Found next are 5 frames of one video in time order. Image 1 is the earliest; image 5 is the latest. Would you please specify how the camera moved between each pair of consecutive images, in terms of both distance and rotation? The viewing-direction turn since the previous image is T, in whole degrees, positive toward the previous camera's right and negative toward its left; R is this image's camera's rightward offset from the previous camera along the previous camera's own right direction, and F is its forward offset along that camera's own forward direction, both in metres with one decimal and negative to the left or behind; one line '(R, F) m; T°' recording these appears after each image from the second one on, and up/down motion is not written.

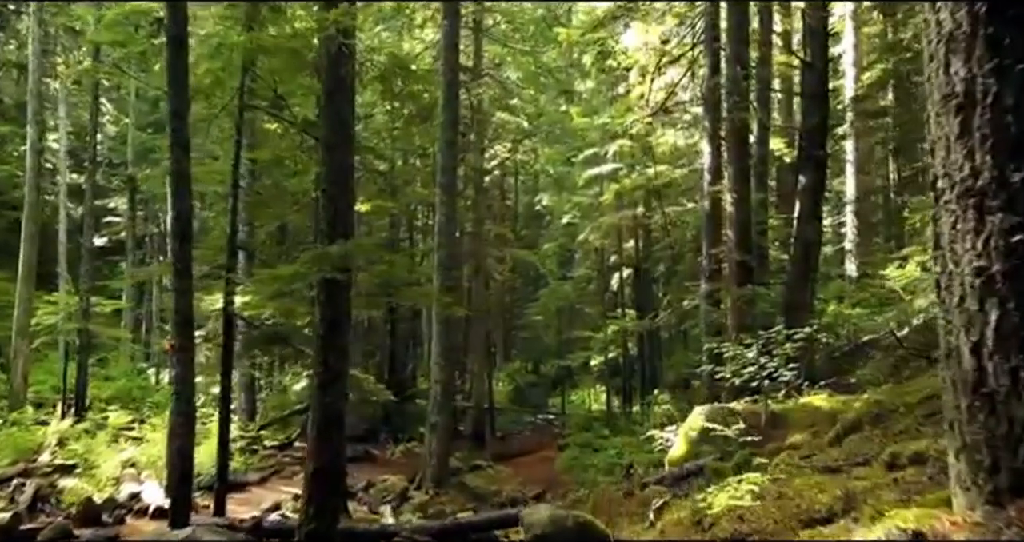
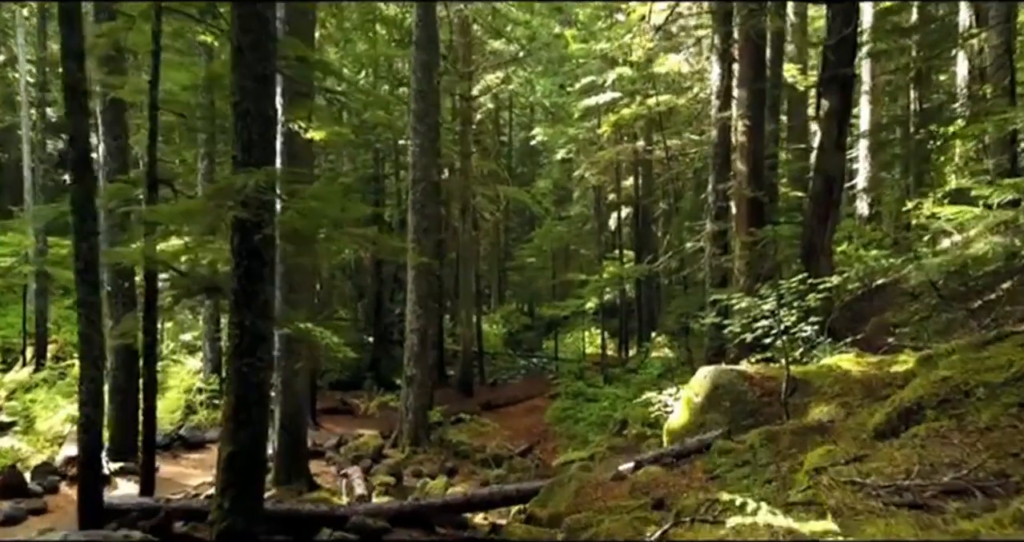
(+0.3, +1.7) m; 0°
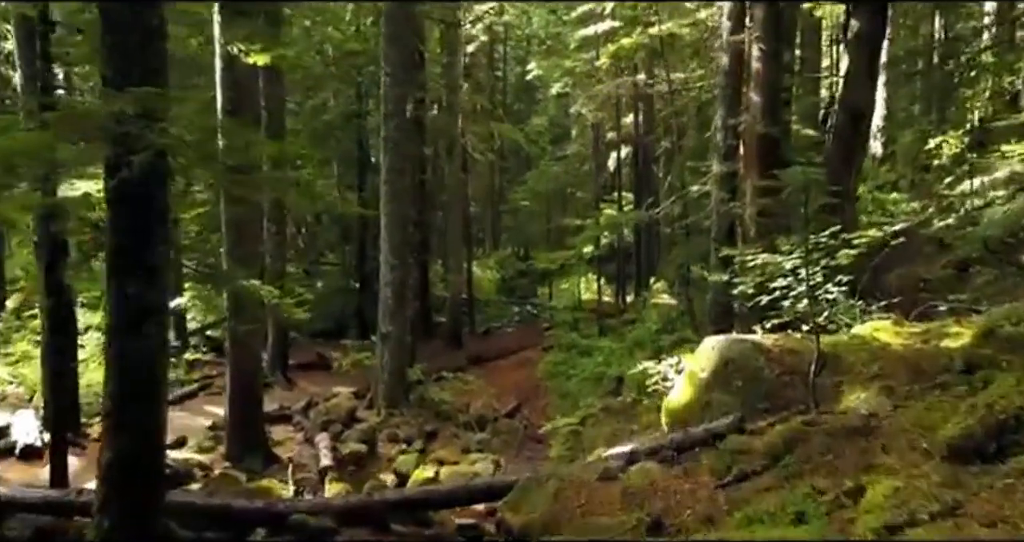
(+0.3, +1.5) m; 0°
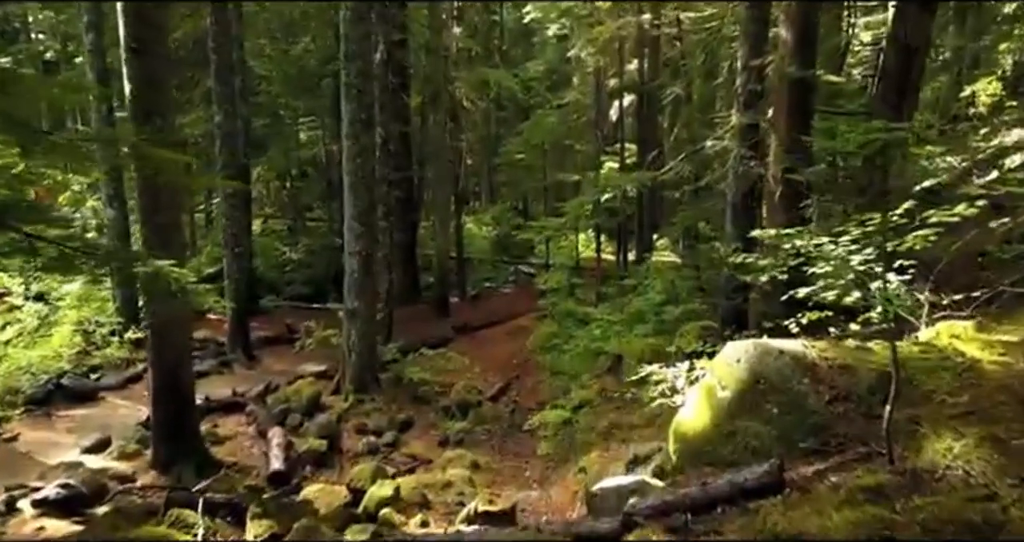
(+0.3, +1.8) m; 0°
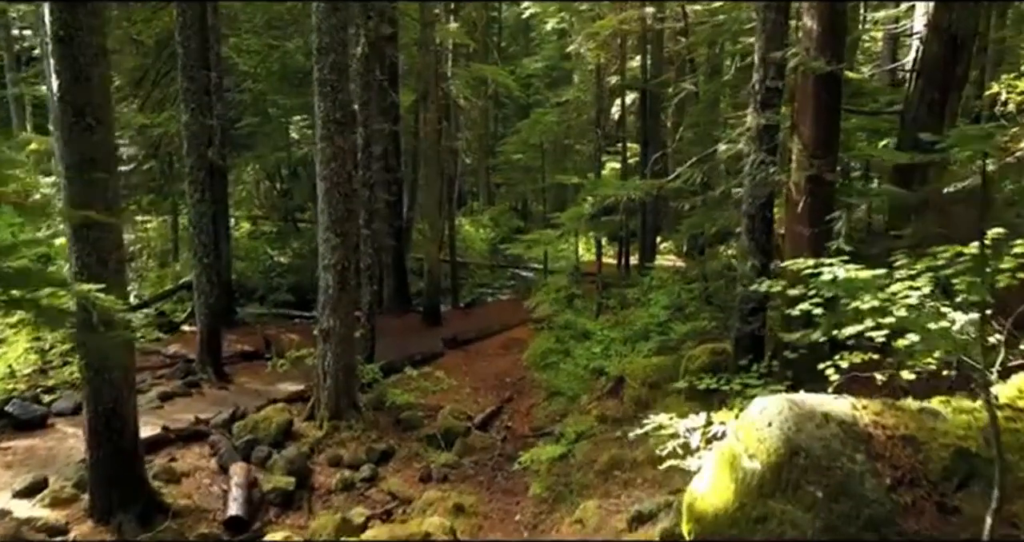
(+0.2, +1.1) m; 0°
